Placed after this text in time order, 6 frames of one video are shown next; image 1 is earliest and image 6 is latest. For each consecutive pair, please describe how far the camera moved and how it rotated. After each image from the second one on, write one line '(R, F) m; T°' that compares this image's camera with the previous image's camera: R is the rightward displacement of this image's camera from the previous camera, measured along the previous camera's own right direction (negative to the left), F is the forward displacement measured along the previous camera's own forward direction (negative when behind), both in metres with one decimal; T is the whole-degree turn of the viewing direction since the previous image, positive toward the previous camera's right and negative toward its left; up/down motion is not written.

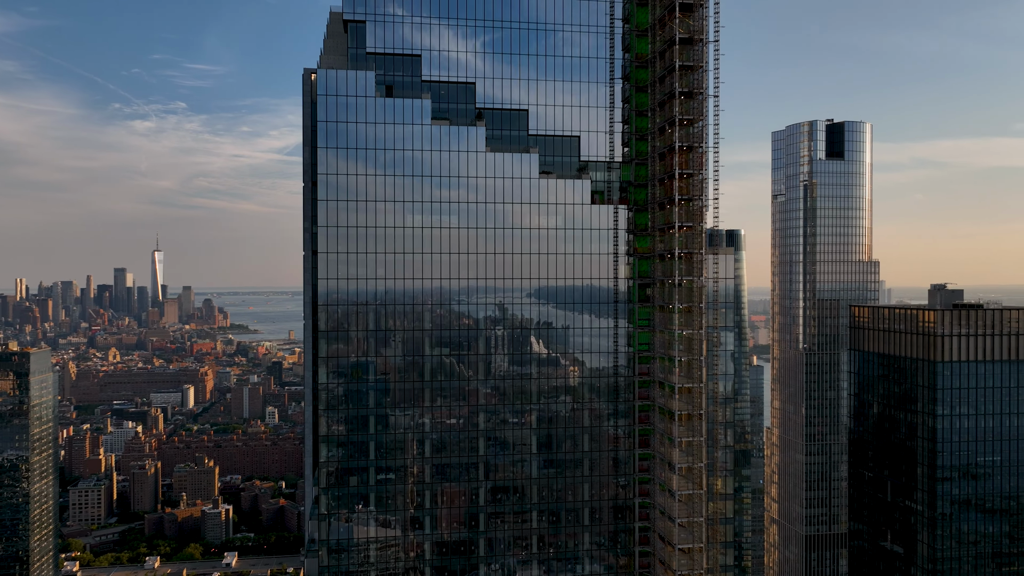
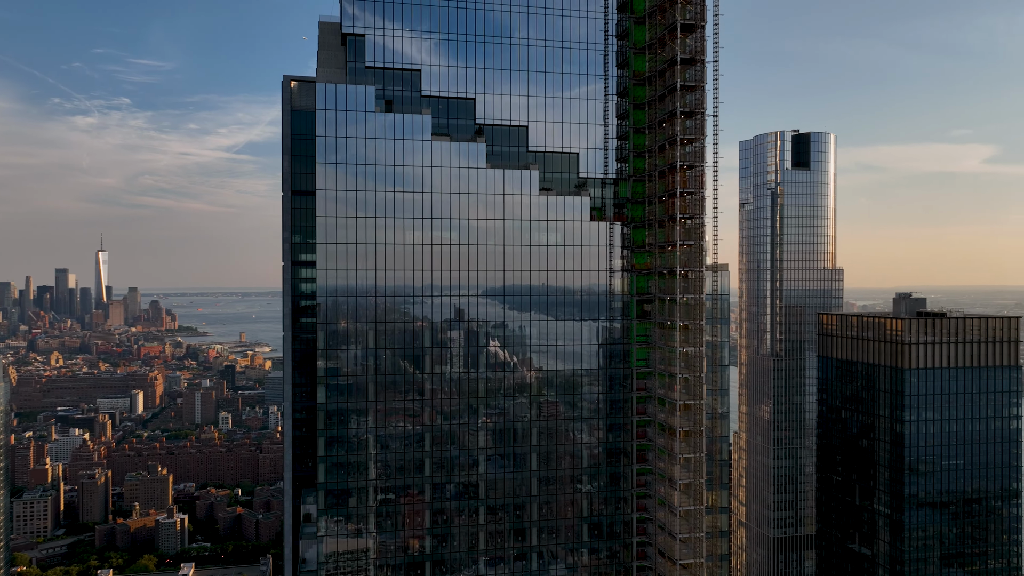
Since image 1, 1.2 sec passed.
(-2.8, +0.2) m; +3°
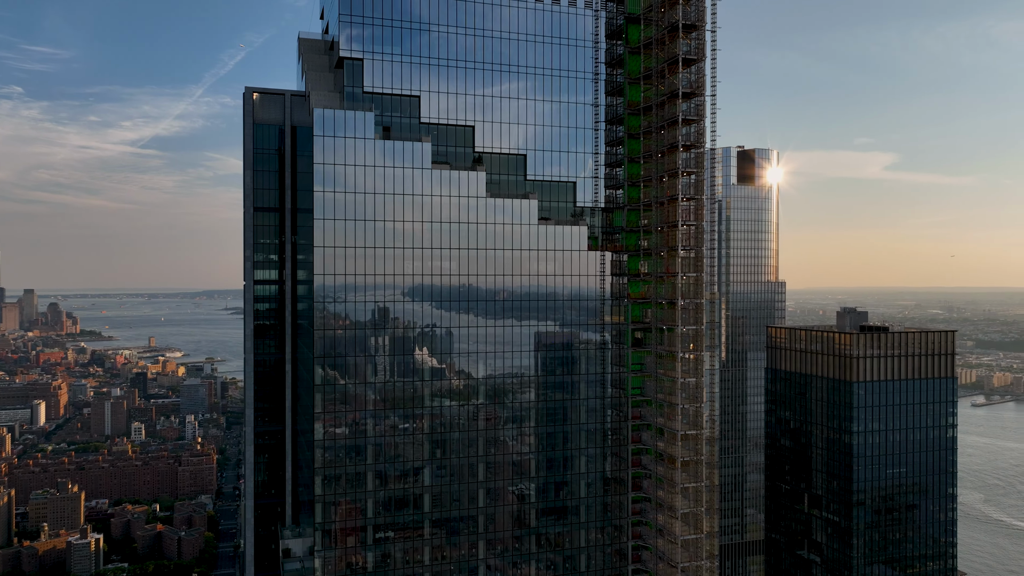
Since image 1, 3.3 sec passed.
(-4.7, +0.7) m; +5°
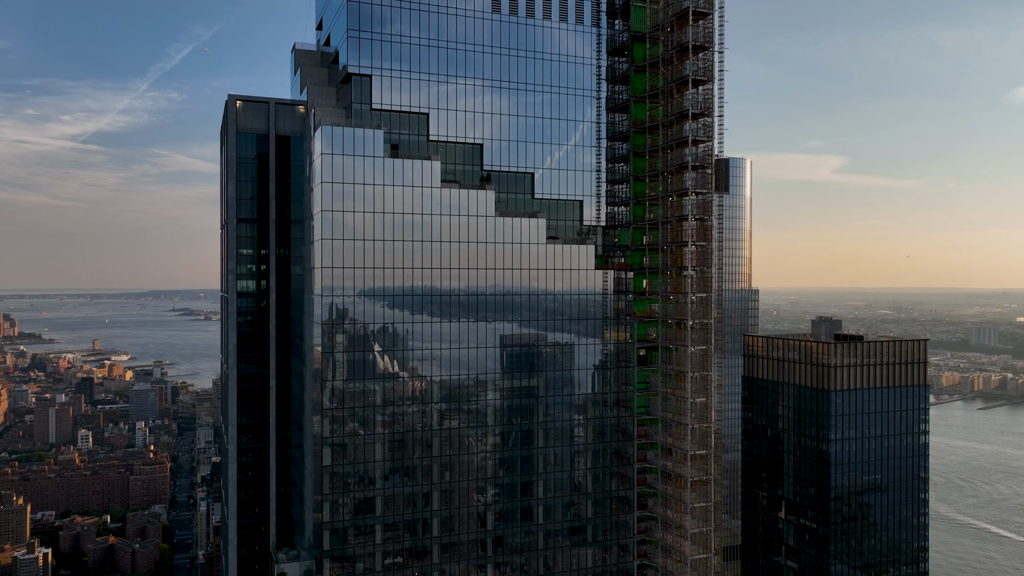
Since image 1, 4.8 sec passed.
(-3.2, +0.6) m; +3°
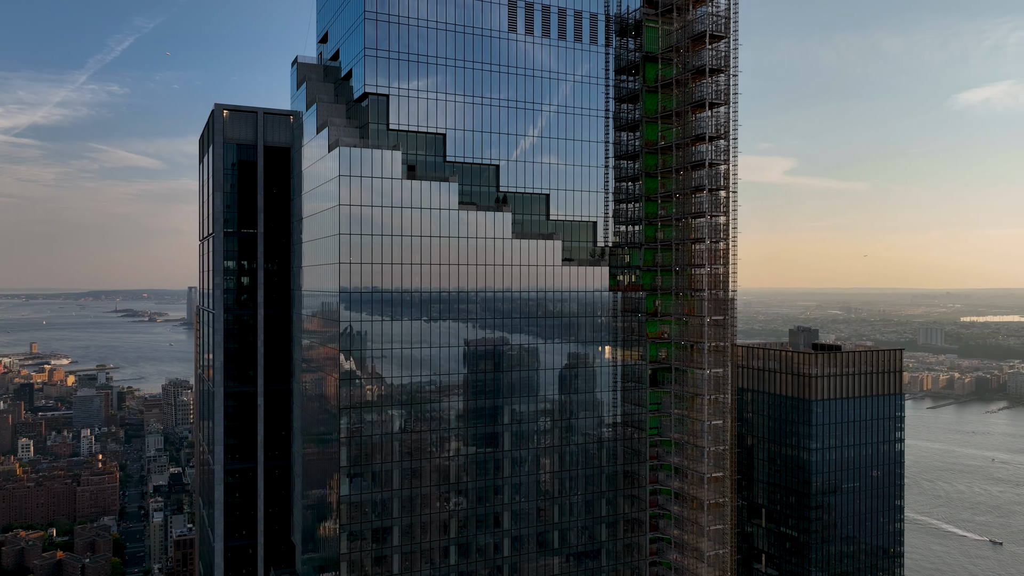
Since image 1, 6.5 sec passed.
(-3.7, +0.6) m; +3°
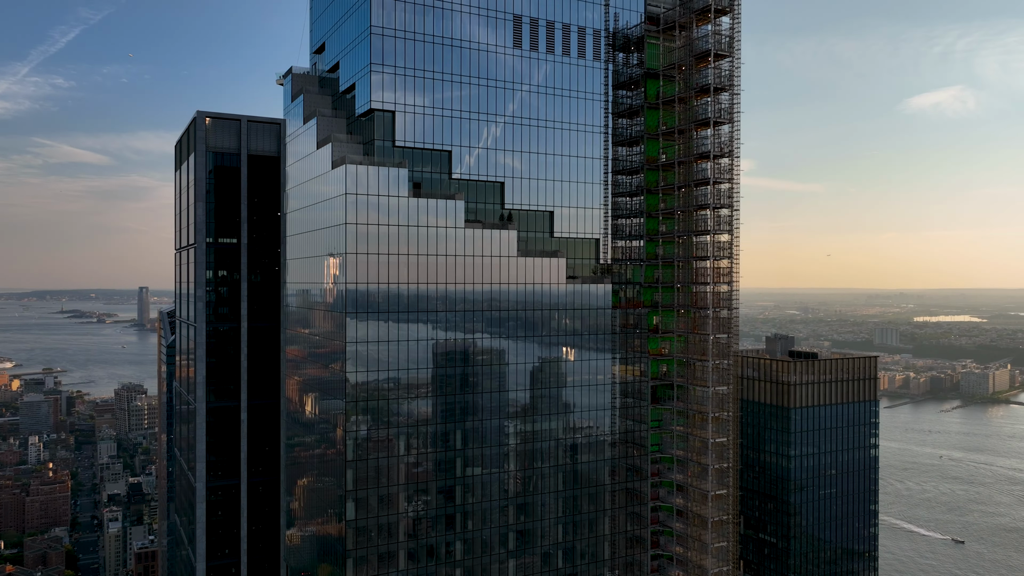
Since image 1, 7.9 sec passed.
(-2.7, +0.5) m; +2°
